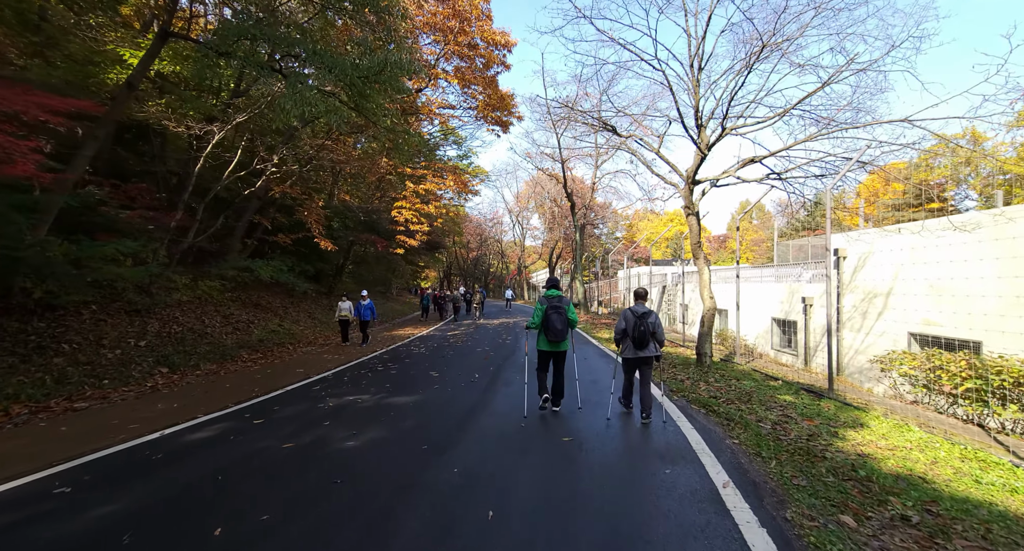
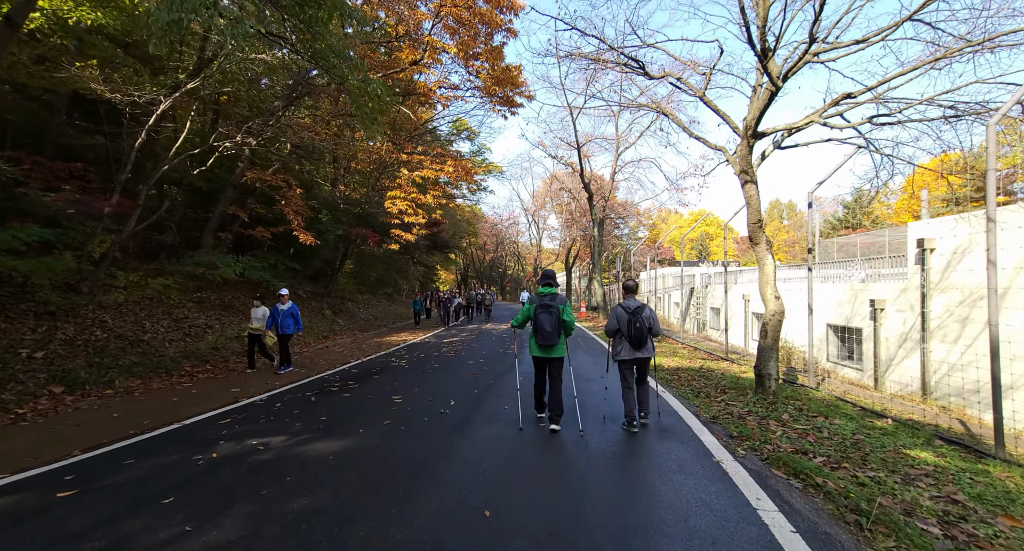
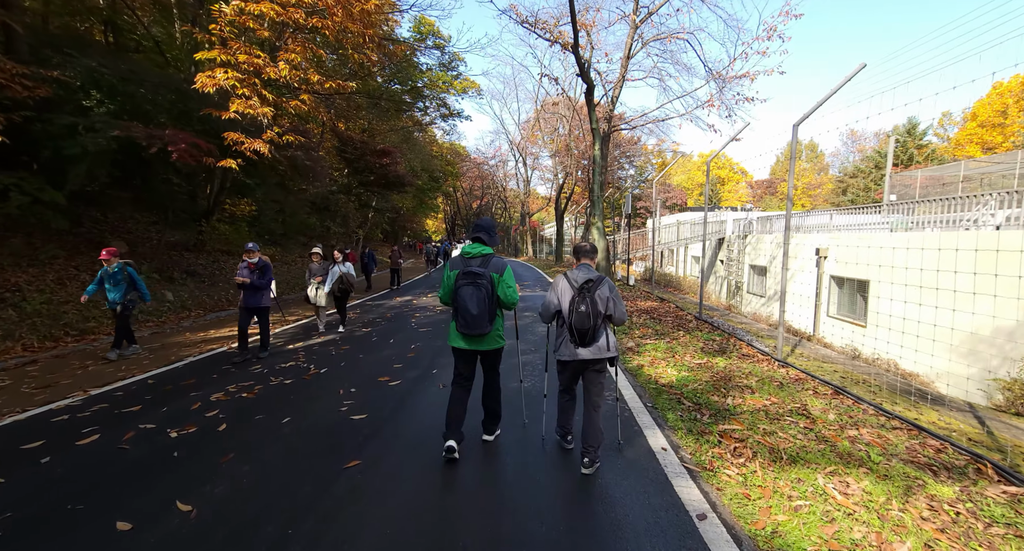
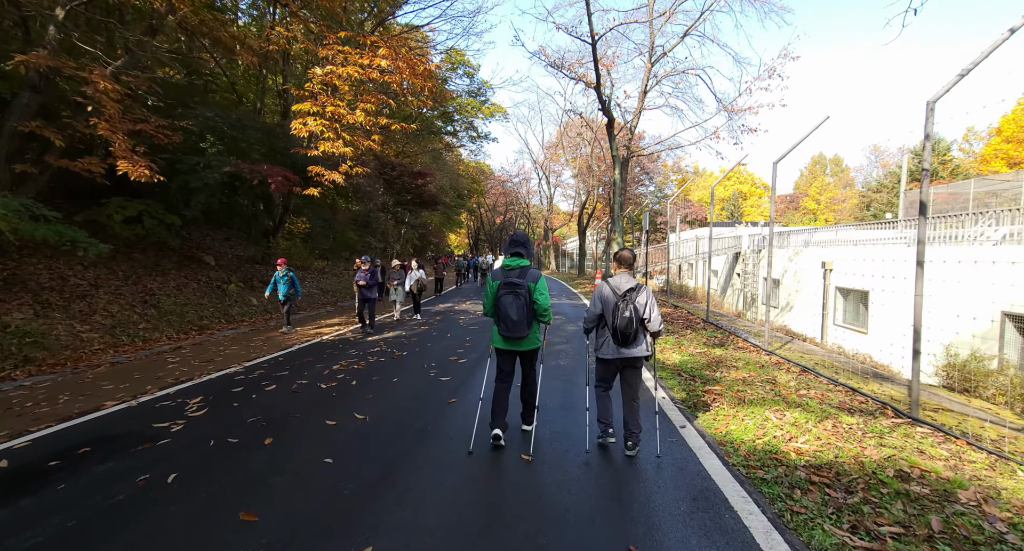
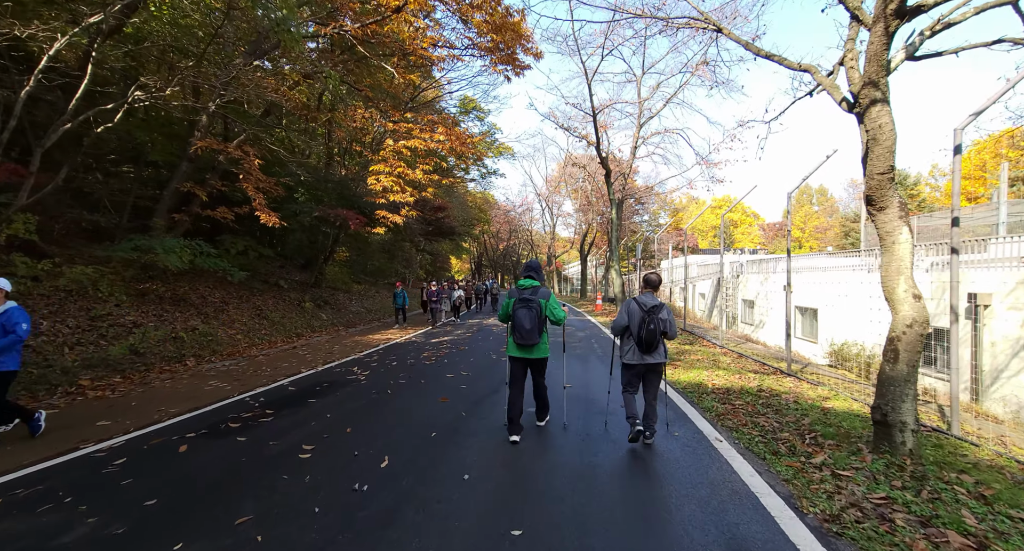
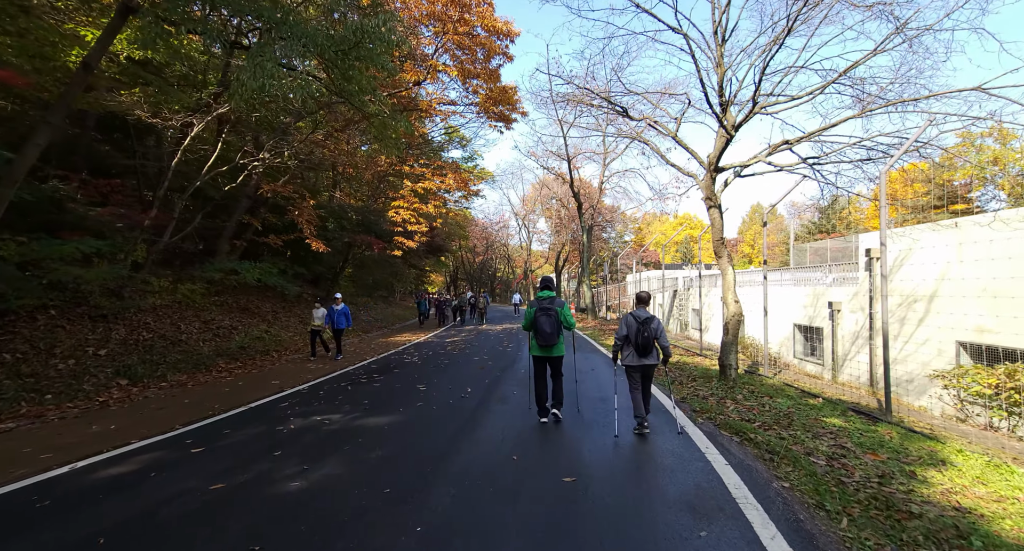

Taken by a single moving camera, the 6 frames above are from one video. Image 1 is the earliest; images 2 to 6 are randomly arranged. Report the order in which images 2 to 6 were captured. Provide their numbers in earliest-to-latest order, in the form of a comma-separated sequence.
6, 2, 5, 4, 3
